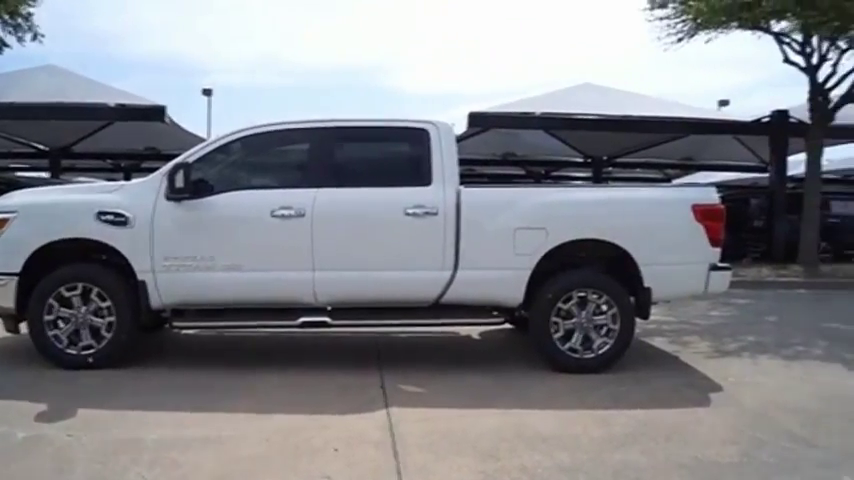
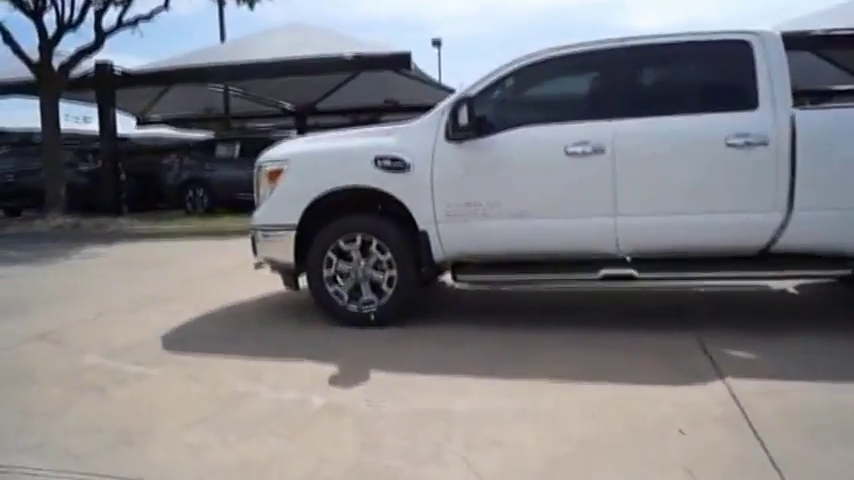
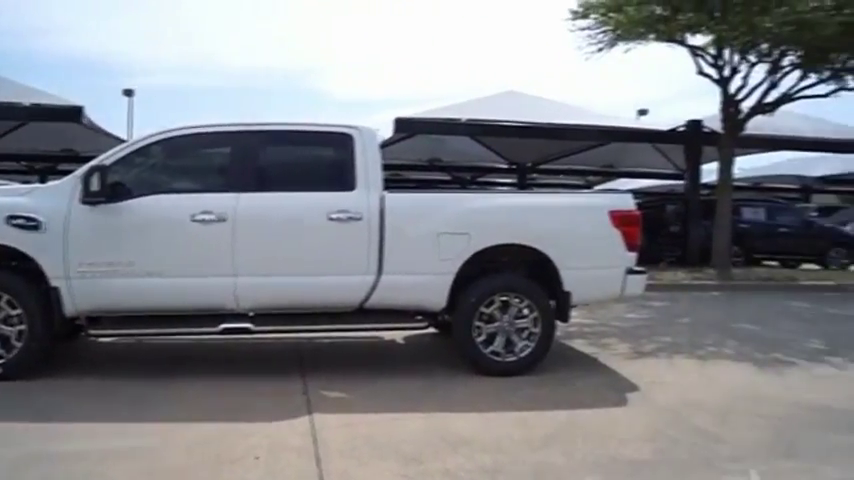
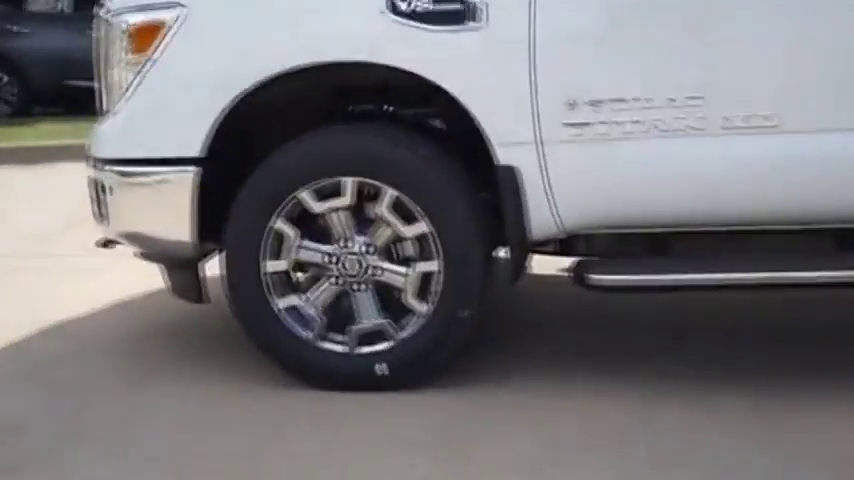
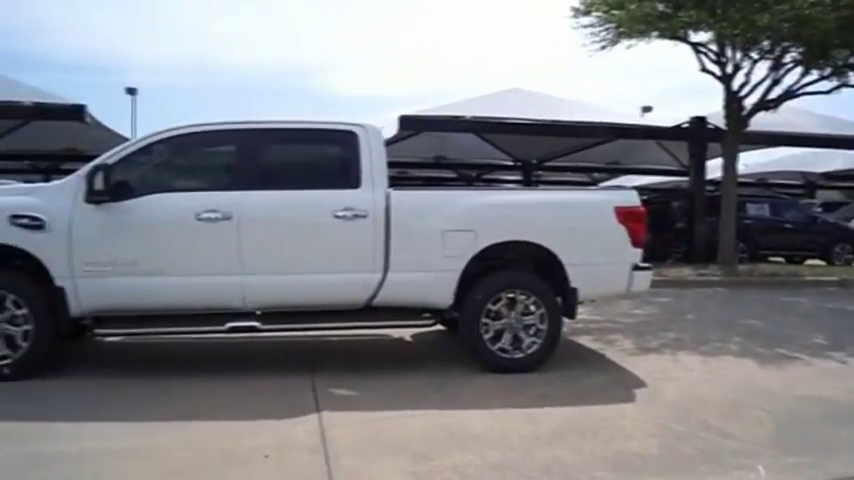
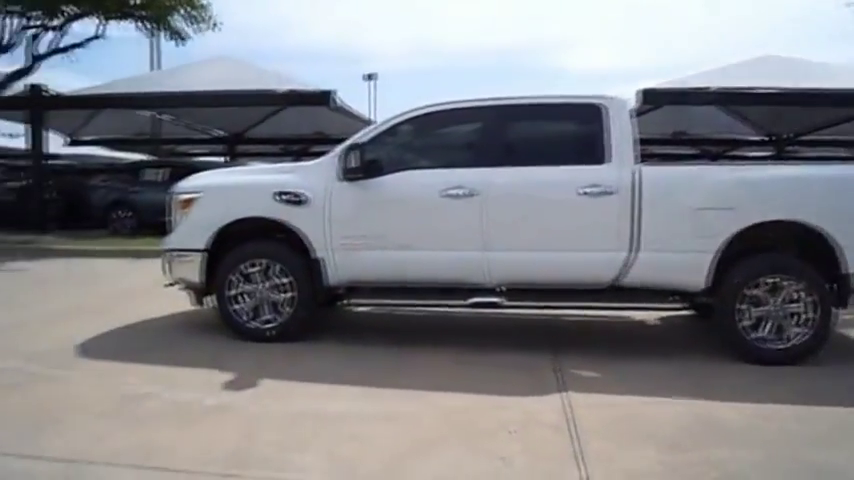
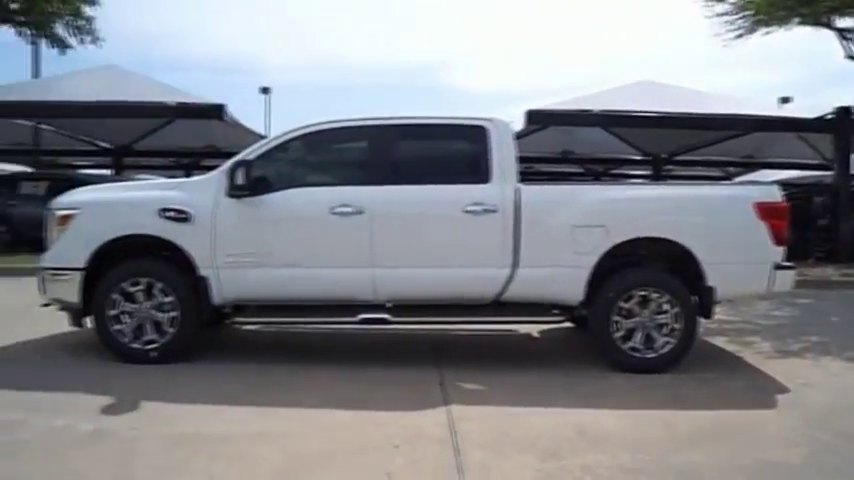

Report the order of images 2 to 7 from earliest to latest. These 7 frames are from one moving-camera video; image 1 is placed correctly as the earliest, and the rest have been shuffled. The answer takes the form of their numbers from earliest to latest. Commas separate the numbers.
3, 5, 7, 6, 2, 4
